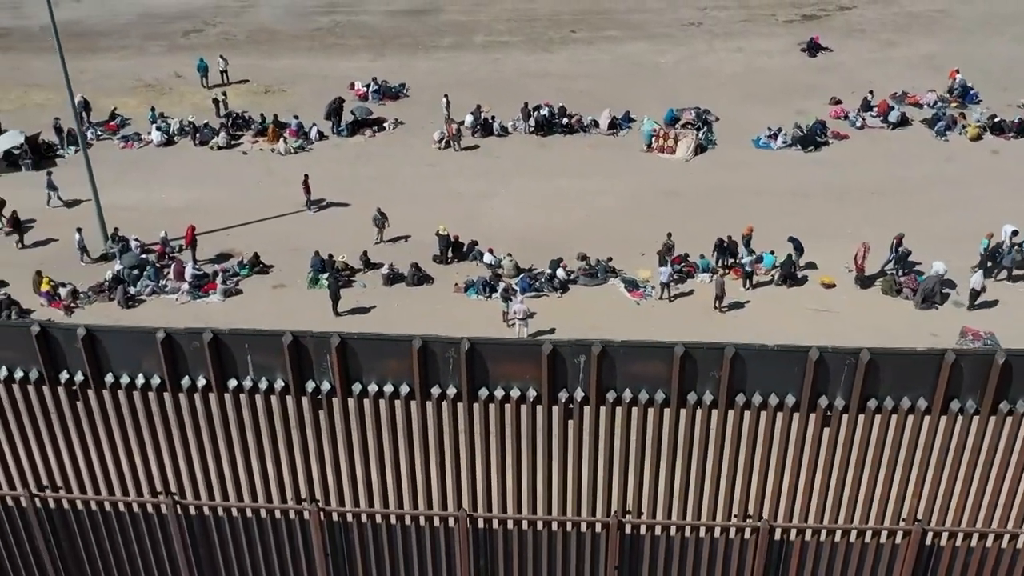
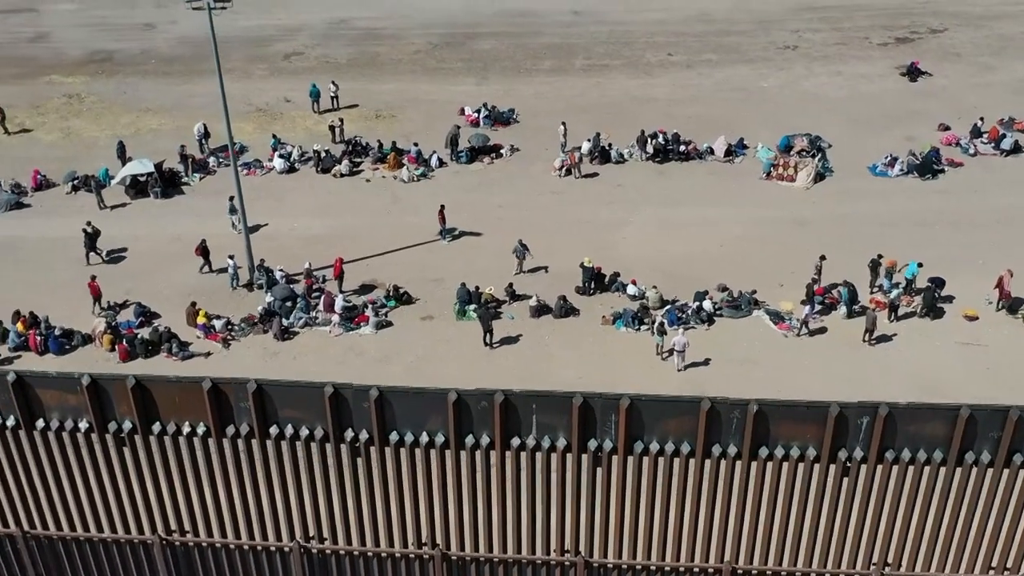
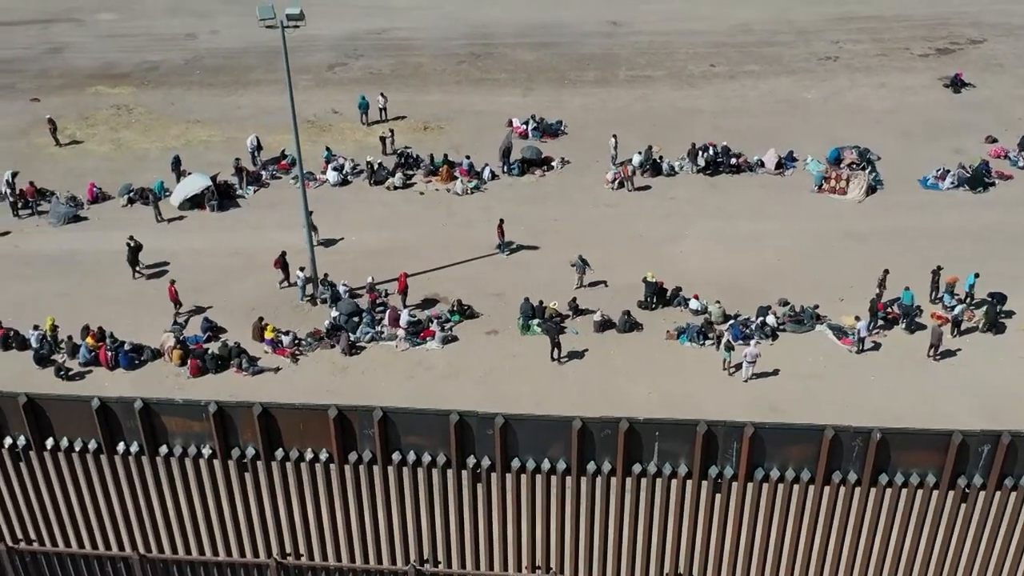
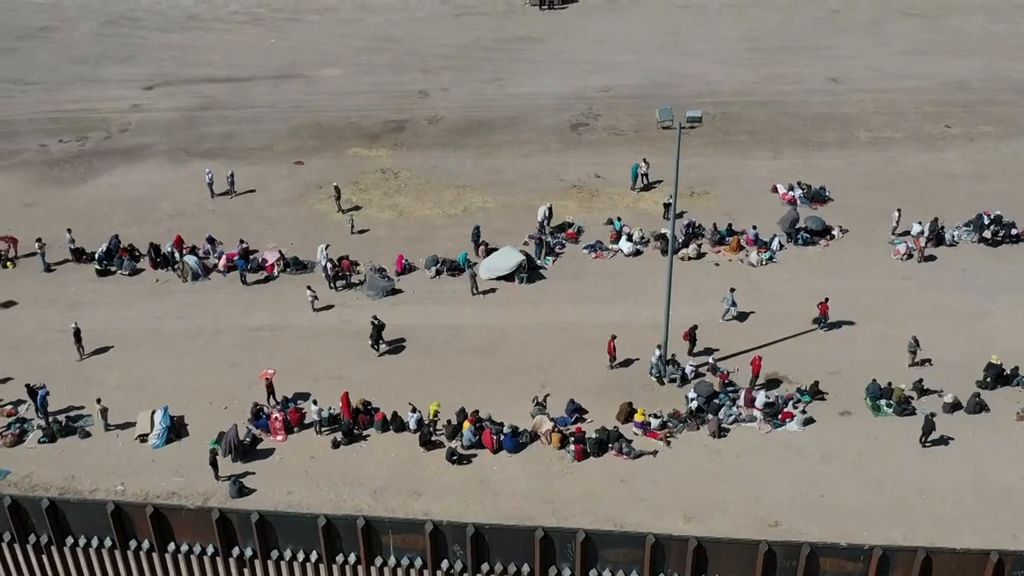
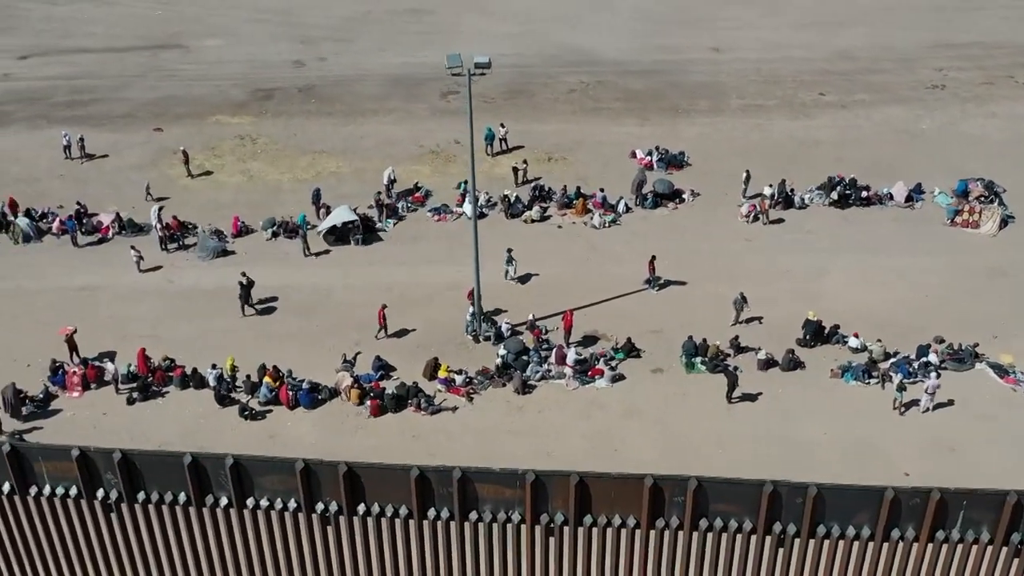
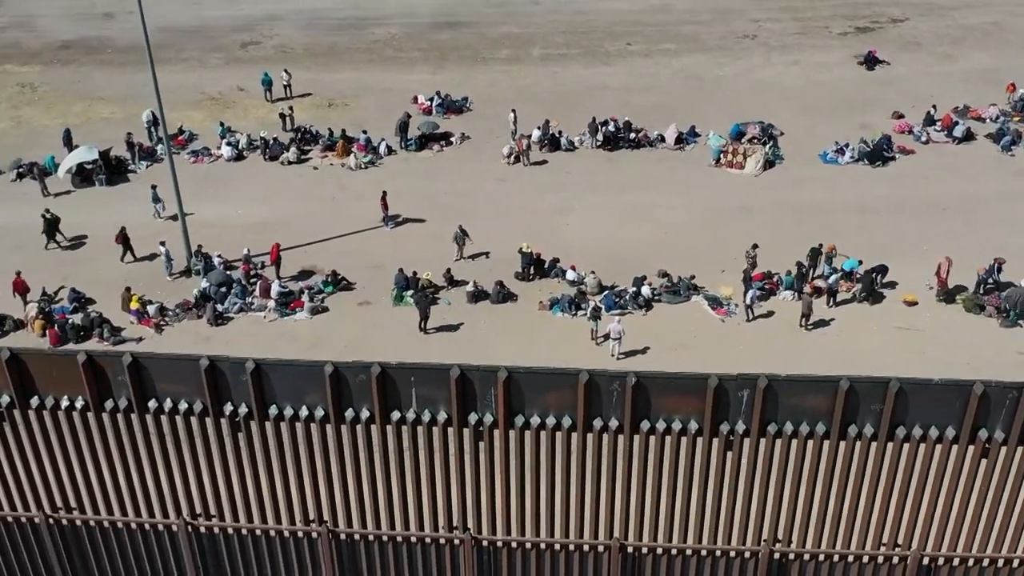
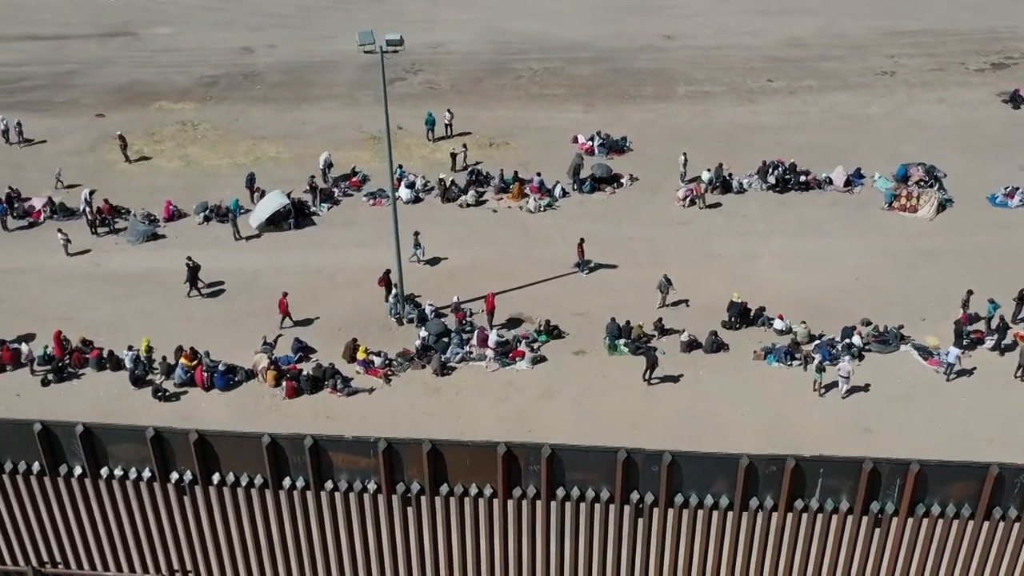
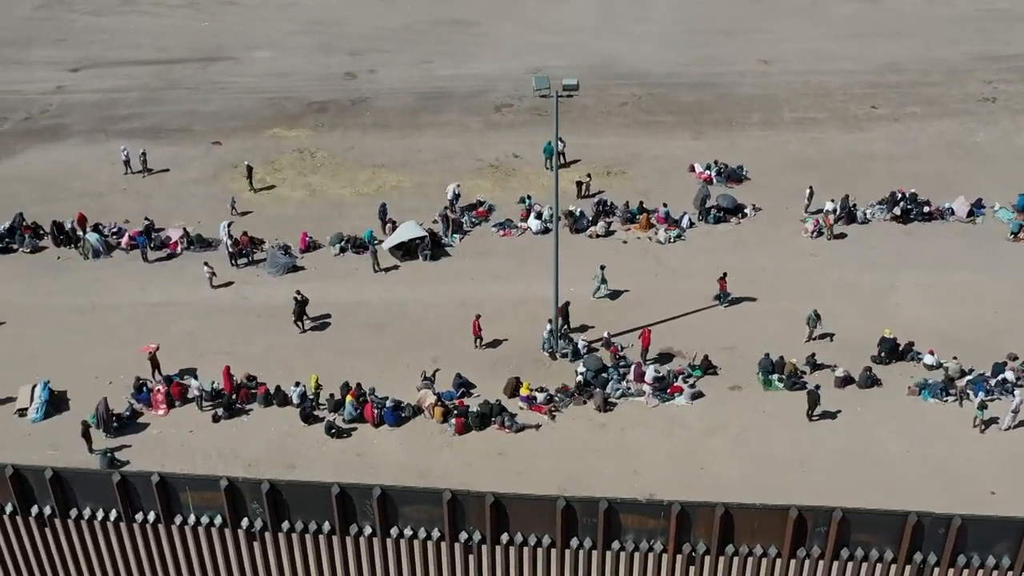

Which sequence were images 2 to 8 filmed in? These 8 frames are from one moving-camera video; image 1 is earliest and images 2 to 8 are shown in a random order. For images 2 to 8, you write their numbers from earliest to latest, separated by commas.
6, 2, 3, 7, 5, 8, 4
